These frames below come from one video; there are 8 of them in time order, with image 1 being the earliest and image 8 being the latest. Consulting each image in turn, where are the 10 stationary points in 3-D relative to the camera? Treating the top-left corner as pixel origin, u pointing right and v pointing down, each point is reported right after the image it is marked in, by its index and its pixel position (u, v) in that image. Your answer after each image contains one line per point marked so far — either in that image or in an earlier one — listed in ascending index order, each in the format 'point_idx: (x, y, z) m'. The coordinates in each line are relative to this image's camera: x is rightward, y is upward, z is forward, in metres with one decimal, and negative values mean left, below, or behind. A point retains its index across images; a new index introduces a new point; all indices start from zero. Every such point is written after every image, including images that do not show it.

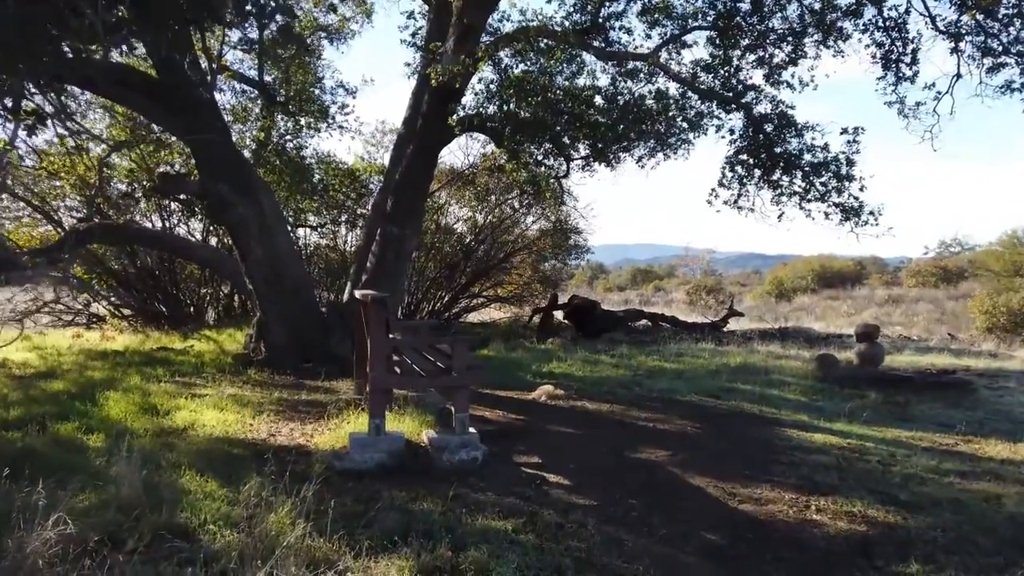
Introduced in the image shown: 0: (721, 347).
0: (+3.3, -1.0, +12.0) m
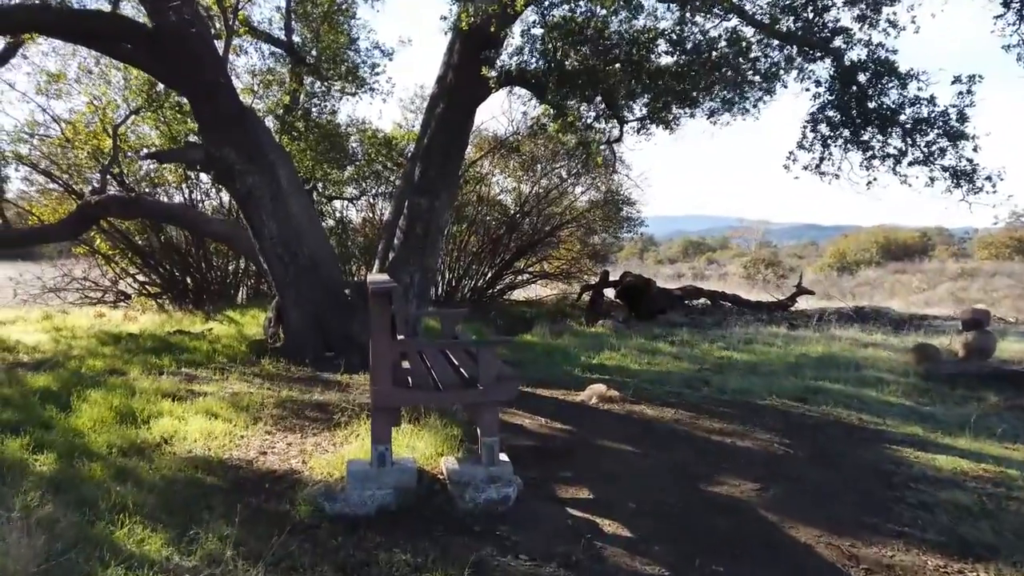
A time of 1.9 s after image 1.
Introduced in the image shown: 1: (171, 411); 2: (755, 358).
0: (+3.9, -0.6, +10.7) m
1: (-2.3, -0.8, +5.3) m
2: (+2.6, -0.8, +8.1) m
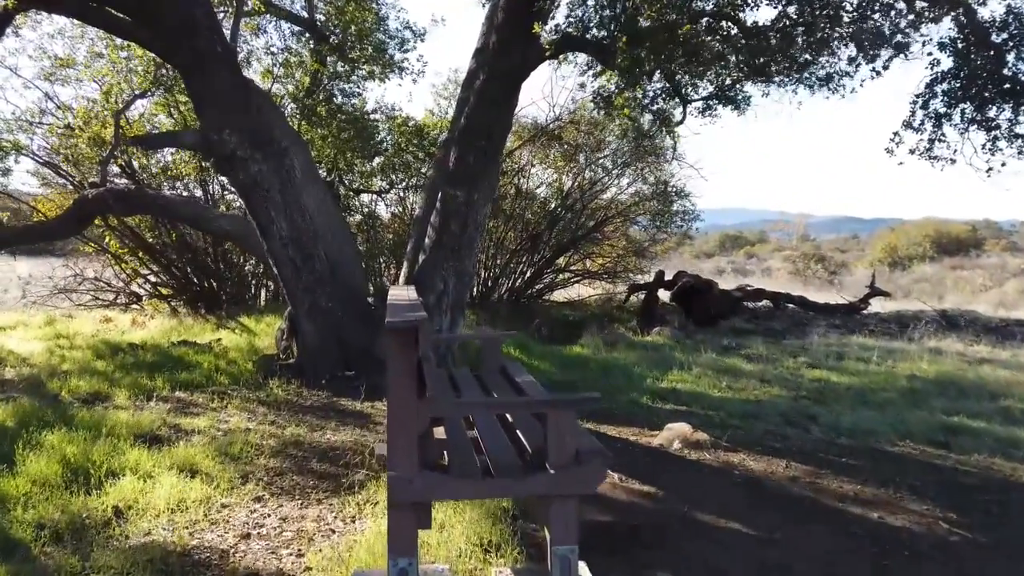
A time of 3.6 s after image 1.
0: (+4.5, -0.7, +9.2) m
1: (-2.0, -0.9, +4.1) m
2: (+3.1, -0.8, +6.7) m
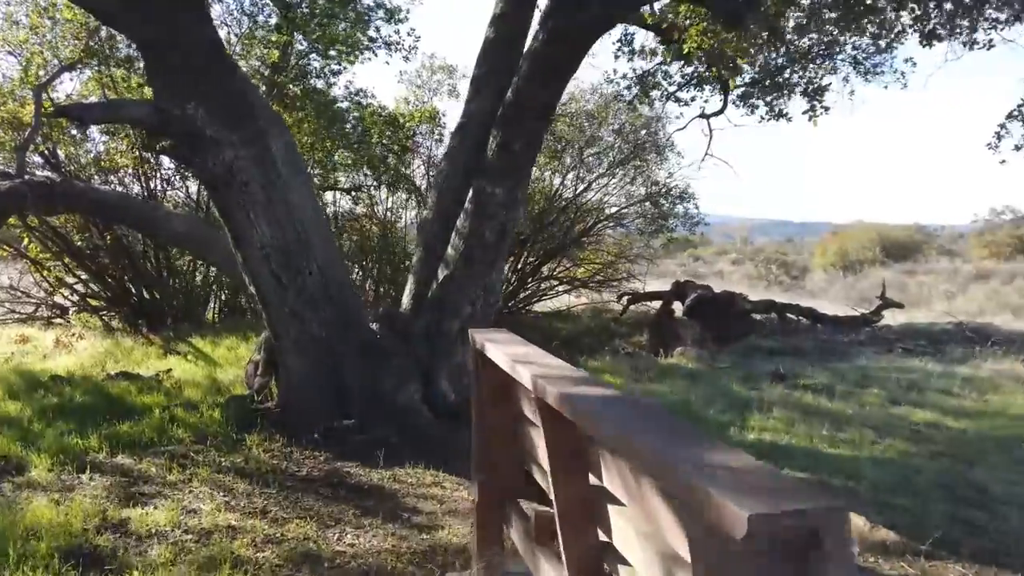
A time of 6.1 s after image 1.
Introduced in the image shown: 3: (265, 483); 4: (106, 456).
0: (+4.6, -0.9, +8.1) m
1: (-1.4, -1.1, +2.5) m
2: (+3.4, -1.0, +5.5) m
3: (-1.4, -1.1, +4.3) m
4: (-2.5, -1.0, +4.7) m
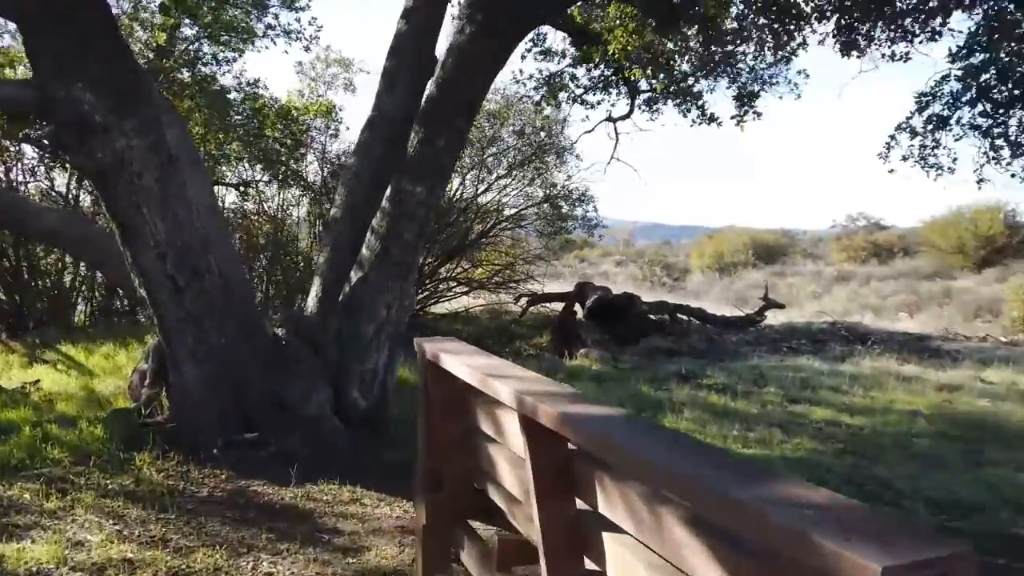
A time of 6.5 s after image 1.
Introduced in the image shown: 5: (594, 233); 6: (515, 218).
0: (+3.6, -0.9, +8.5) m
1: (-1.6, -1.1, +2.1) m
2: (+2.8, -1.1, +5.8) m
3: (-1.8, -1.1, +3.9) m
4: (-2.9, -1.0, +4.1) m
5: (+1.5, +1.0, +14.3) m
6: (0.0, +1.2, +13.4) m
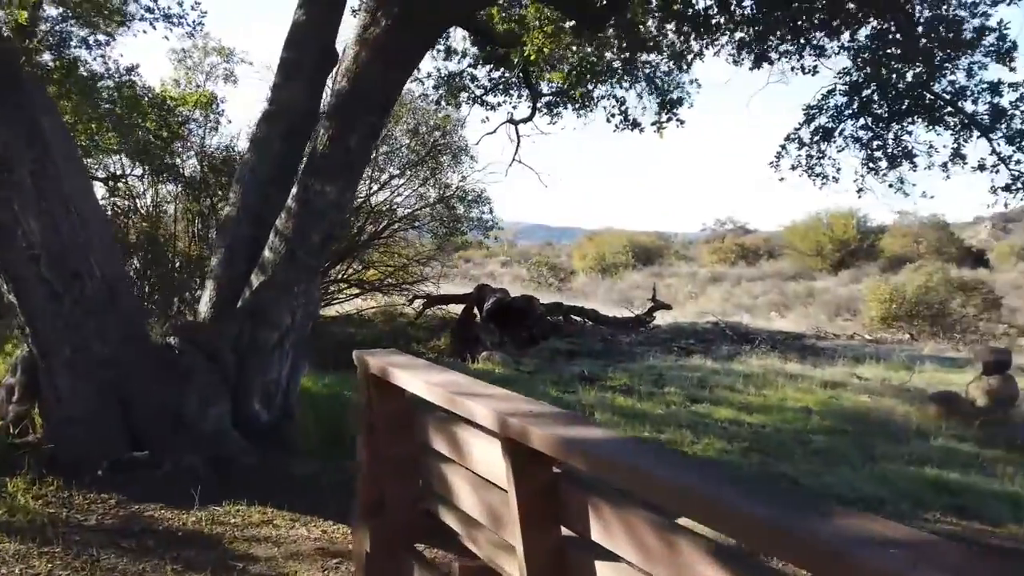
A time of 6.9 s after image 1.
0: (+2.5, -0.9, +8.9) m
1: (-1.6, -1.2, +1.7) m
2: (+2.1, -1.1, +6.1) m
3: (-2.1, -1.1, +3.5) m
4: (-3.3, -1.1, +3.5) m
5: (-0.5, +1.0, +14.3) m
6: (-1.8, +1.2, +13.2) m
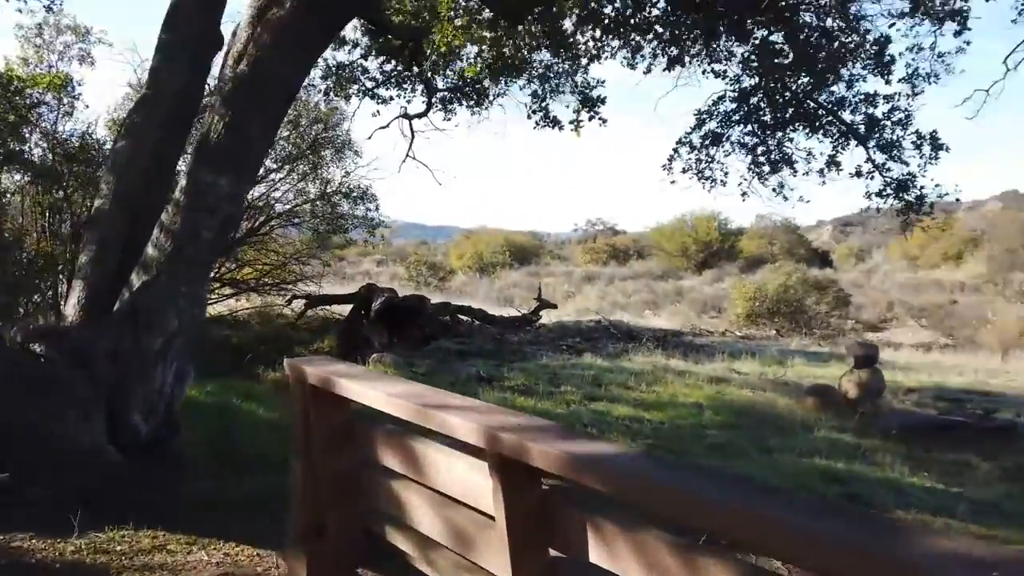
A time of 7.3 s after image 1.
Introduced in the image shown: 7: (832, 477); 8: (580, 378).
0: (+1.2, -0.9, +9.1) m
1: (-1.7, -1.2, +1.3) m
2: (+1.3, -1.1, +6.2) m
3: (-2.4, -1.1, +3.0) m
4: (-3.6, -1.1, +2.8) m
5: (-2.6, +1.0, +13.9) m
6: (-3.7, +1.2, +12.6) m
7: (+2.0, -1.2, +4.9) m
8: (+0.8, -1.0, +8.2) m
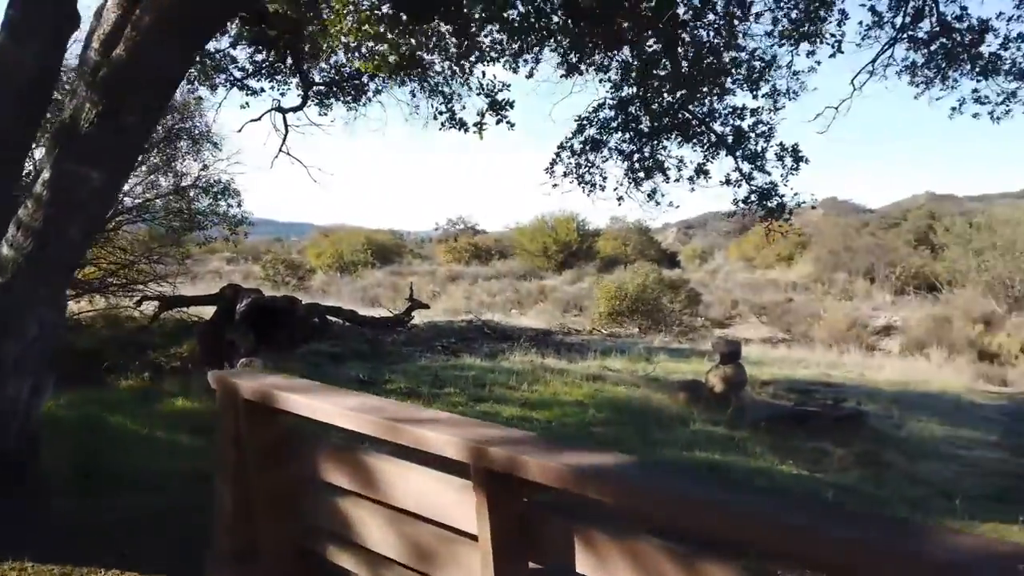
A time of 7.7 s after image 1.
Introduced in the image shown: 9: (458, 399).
0: (-0.2, -0.9, +9.1) m
1: (-1.7, -1.2, +1.0) m
2: (+0.4, -1.1, +6.3) m
3: (-2.7, -1.2, +2.5) m
4: (-3.8, -1.1, +2.1) m
5: (-4.8, +1.0, +13.2) m
6: (-5.7, +1.2, +11.7) m
7: (+1.4, -1.2, +5.2) m
8: (-0.5, -1.0, +8.2) m
9: (-0.5, -1.0, +7.0) m
